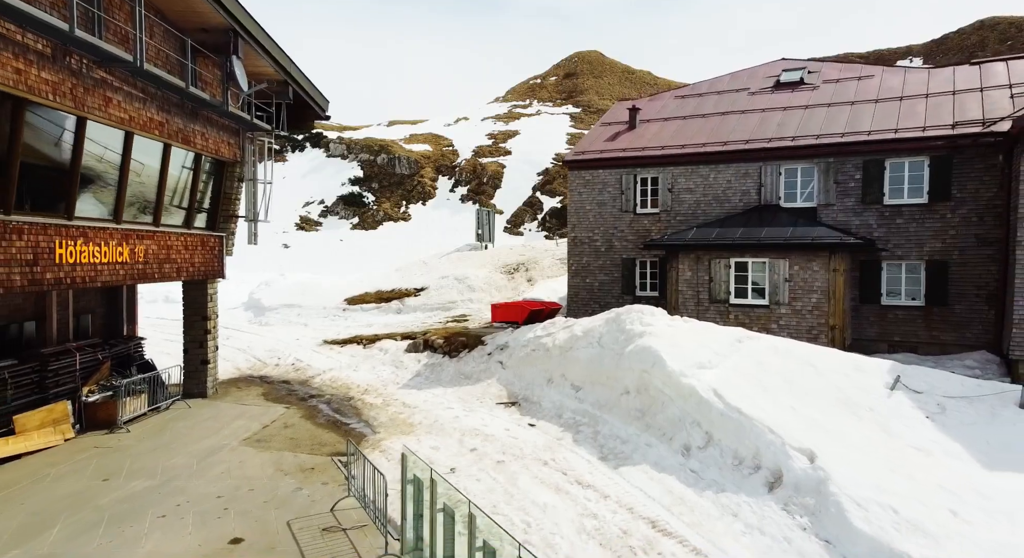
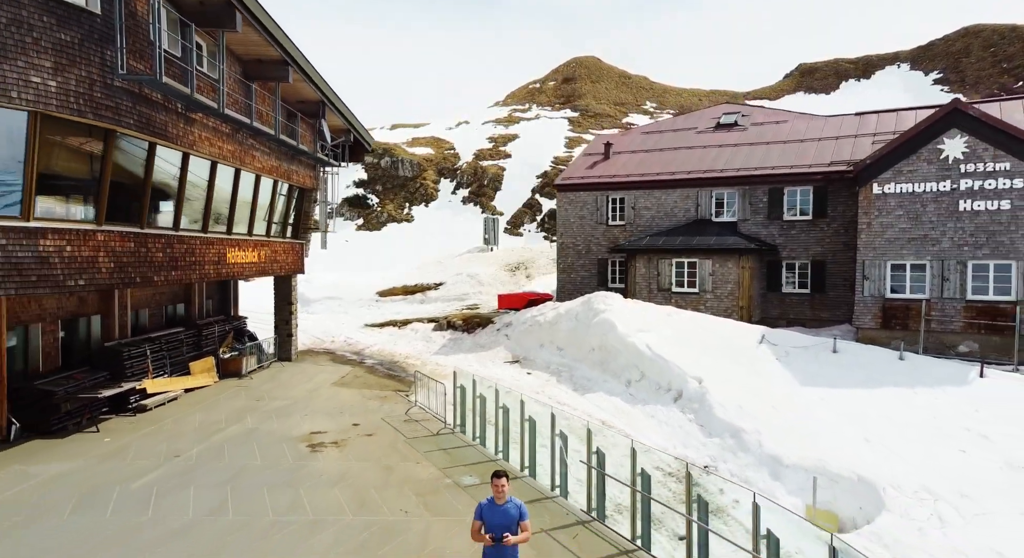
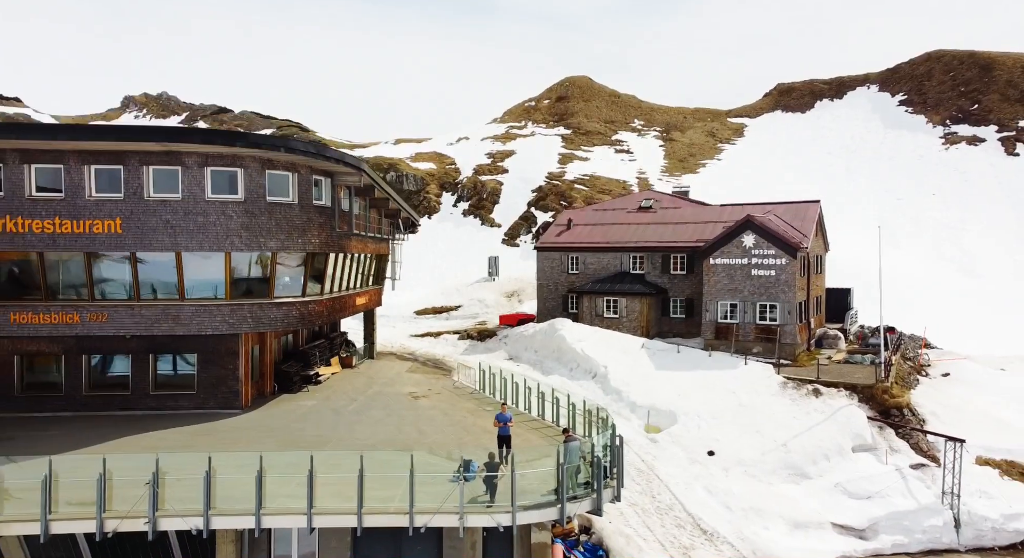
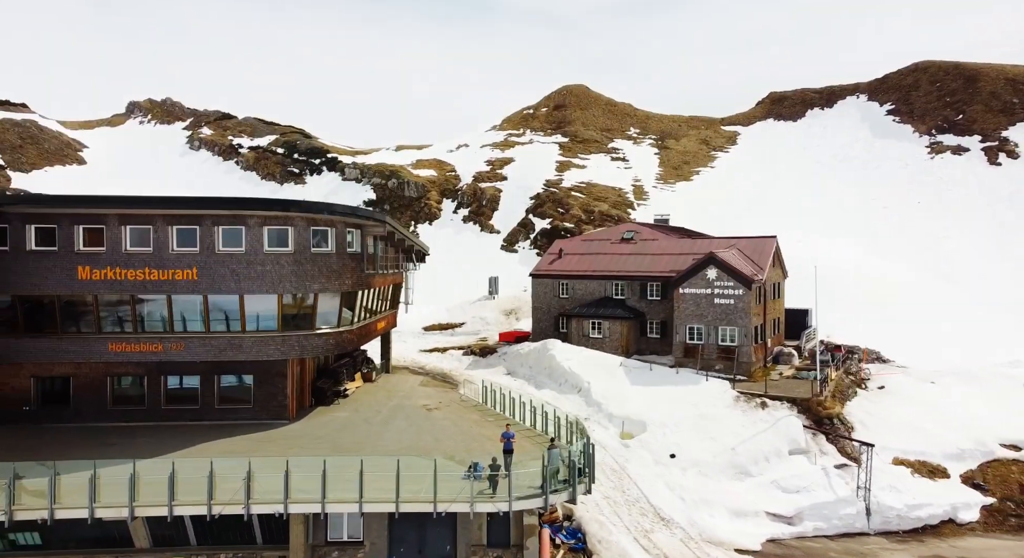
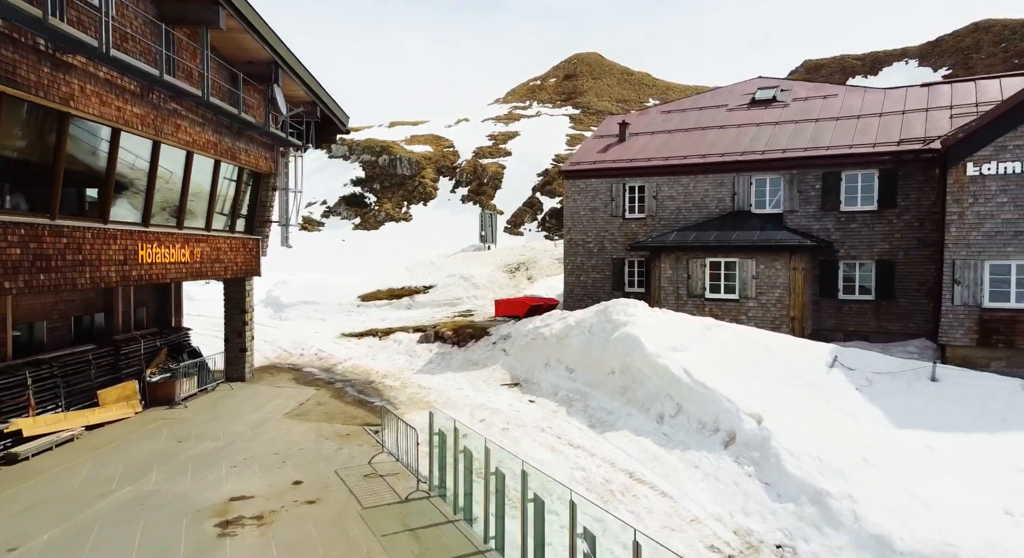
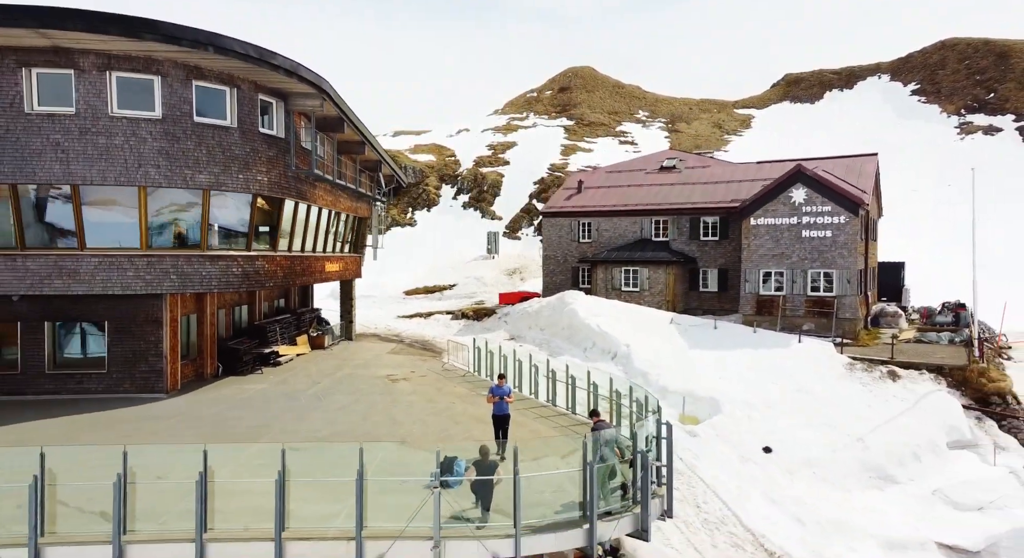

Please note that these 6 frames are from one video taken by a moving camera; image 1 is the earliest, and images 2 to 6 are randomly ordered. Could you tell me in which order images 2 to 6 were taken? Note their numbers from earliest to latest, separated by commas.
5, 2, 6, 3, 4
